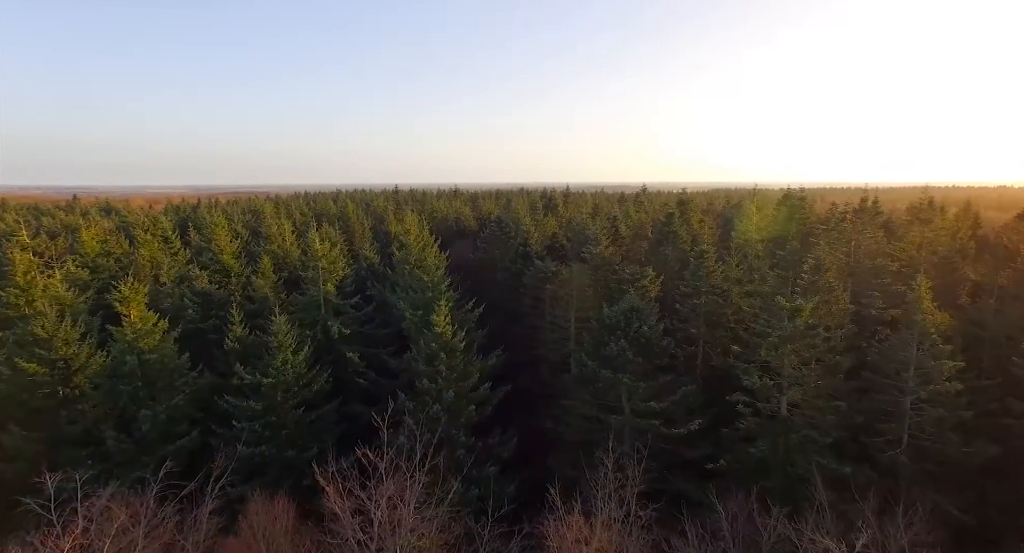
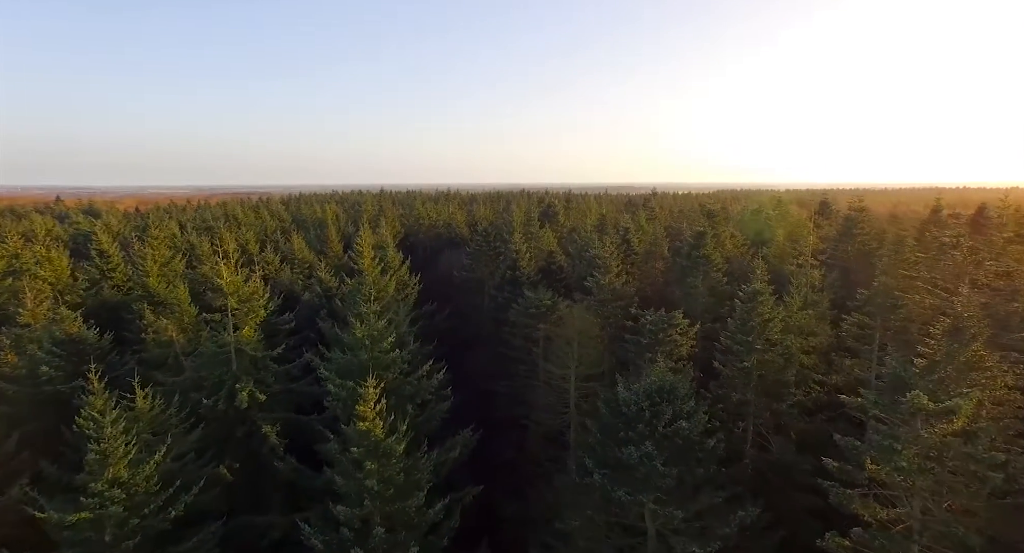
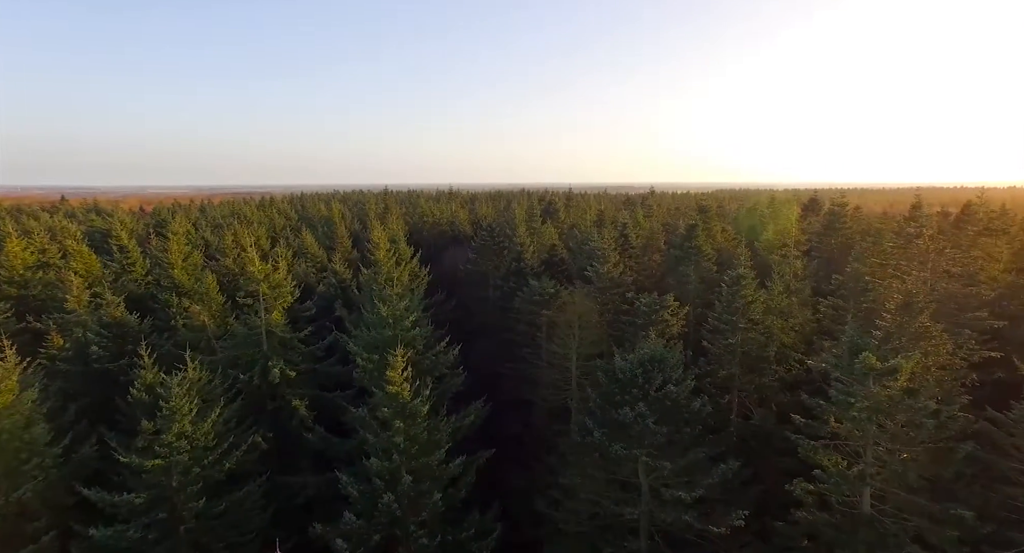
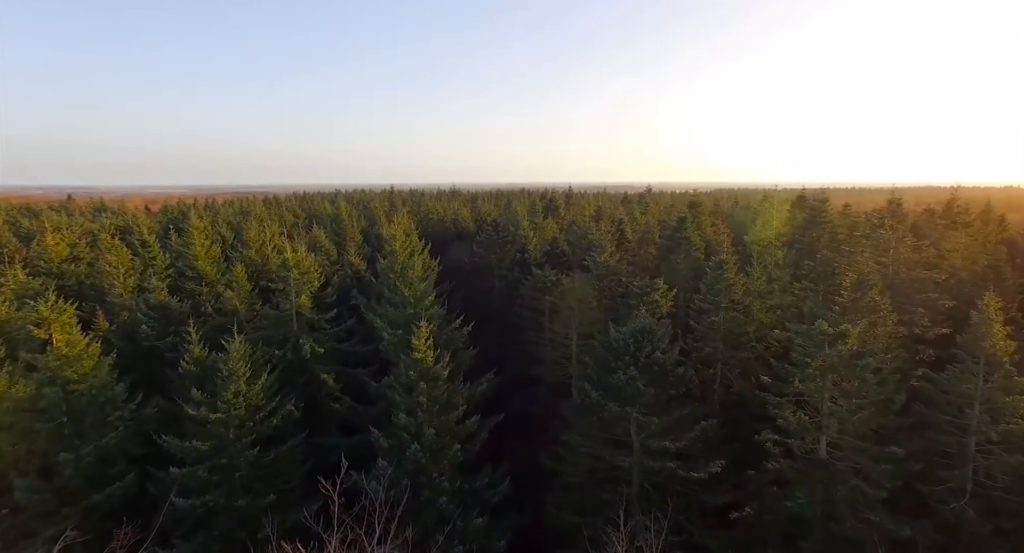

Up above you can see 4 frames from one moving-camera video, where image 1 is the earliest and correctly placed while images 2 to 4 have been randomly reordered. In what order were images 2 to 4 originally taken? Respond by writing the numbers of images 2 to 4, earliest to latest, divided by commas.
4, 3, 2
